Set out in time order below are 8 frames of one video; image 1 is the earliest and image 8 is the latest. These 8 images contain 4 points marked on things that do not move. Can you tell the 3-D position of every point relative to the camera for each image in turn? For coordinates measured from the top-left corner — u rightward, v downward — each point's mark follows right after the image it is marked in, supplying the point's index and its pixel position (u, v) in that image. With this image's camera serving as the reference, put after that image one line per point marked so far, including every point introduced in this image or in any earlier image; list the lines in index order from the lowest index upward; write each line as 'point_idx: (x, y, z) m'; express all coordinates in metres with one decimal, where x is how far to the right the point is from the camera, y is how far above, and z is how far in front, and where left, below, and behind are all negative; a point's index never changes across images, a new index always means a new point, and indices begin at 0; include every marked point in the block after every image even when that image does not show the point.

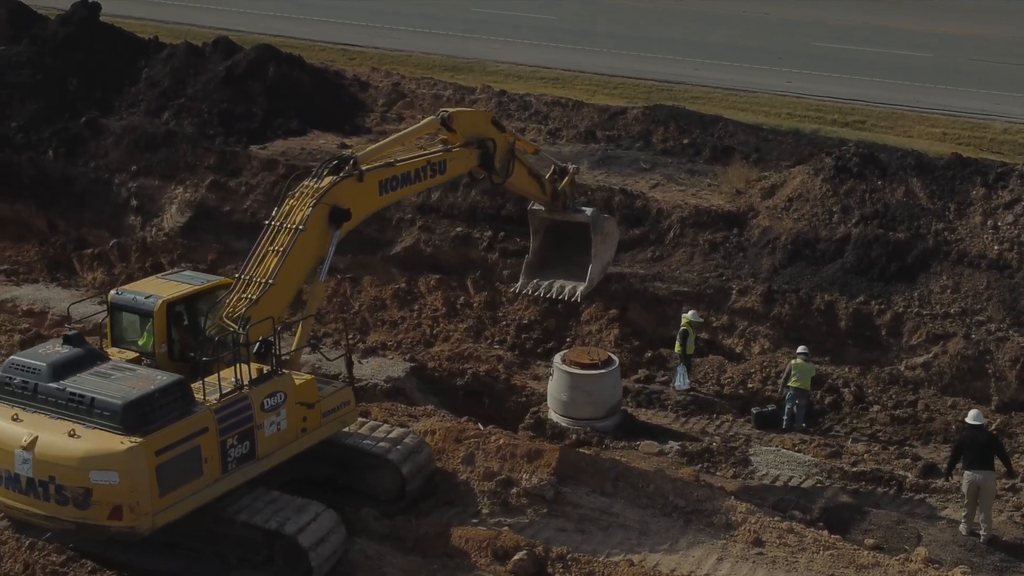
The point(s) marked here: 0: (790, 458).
0: (+2.6, -1.6, +10.9) m
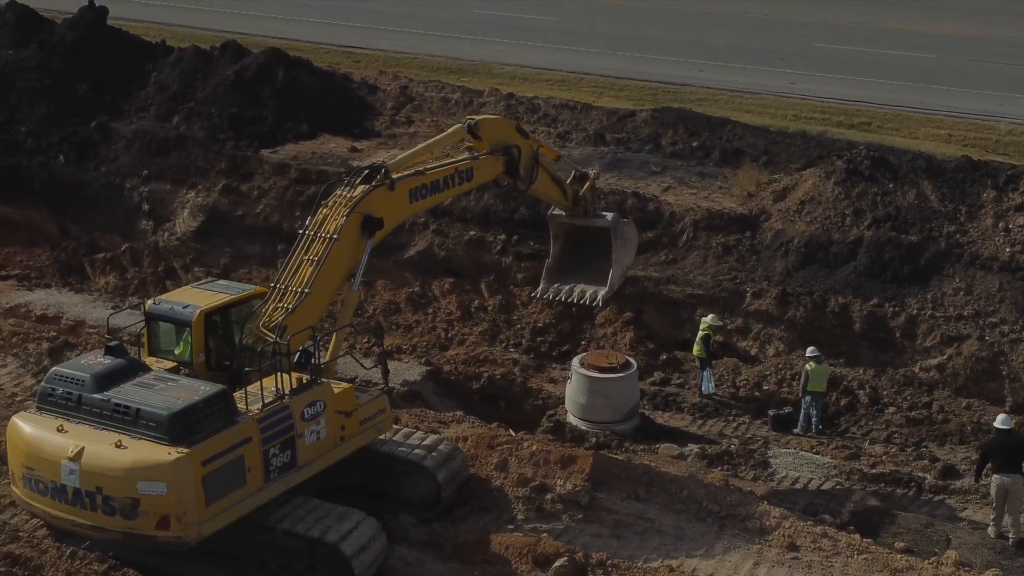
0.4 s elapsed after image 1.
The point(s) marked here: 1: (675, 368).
0: (+2.8, -1.6, +11.0) m
1: (+1.9, -0.9, +13.3) m
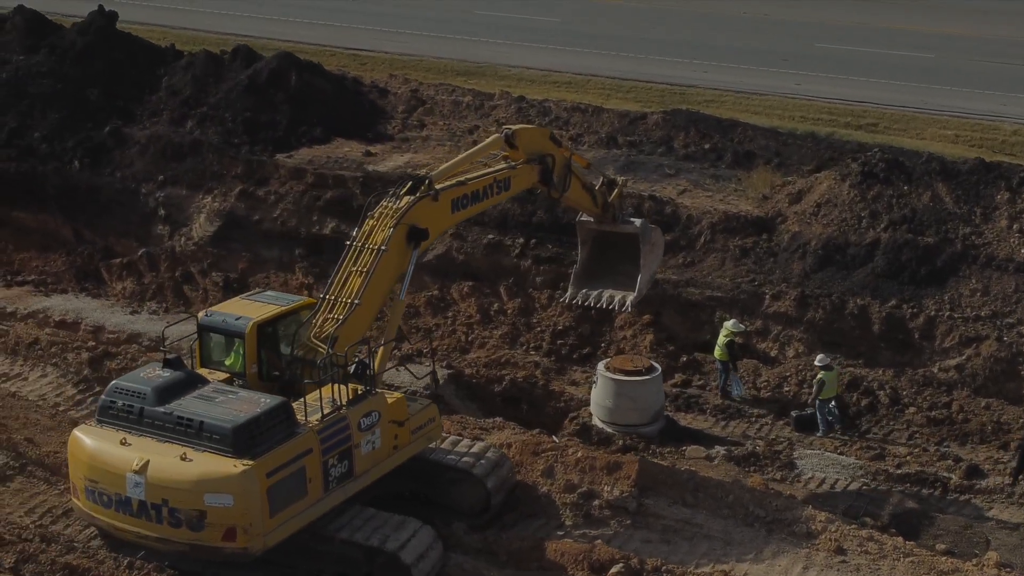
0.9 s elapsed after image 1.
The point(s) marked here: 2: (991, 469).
0: (+3.1, -1.6, +11.1) m
1: (+2.1, -0.9, +13.5) m
2: (+4.5, -1.7, +10.8) m
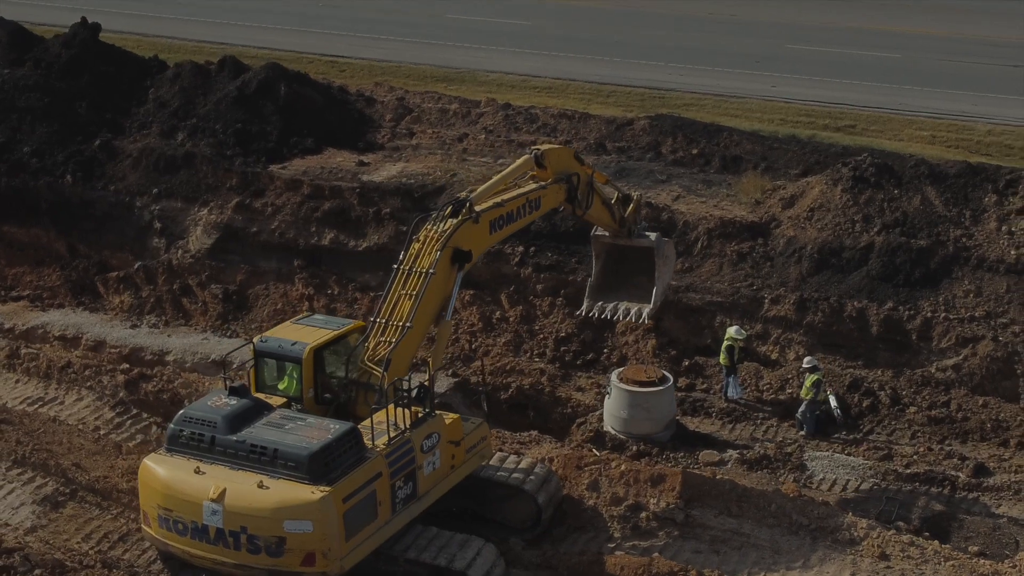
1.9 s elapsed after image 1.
0: (+3.2, -1.7, +11.4) m
1: (+2.2, -1.0, +13.7) m
2: (+4.7, -1.7, +11.2) m
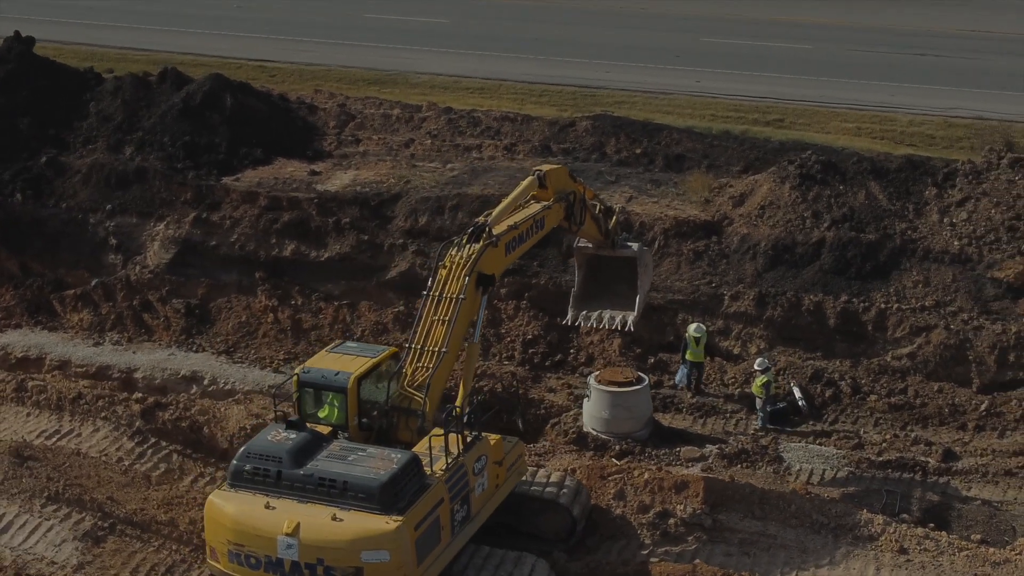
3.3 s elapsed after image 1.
0: (+3.1, -1.7, +12.0) m
1: (+1.9, -1.0, +14.2) m
2: (+4.6, -1.7, +11.9) m
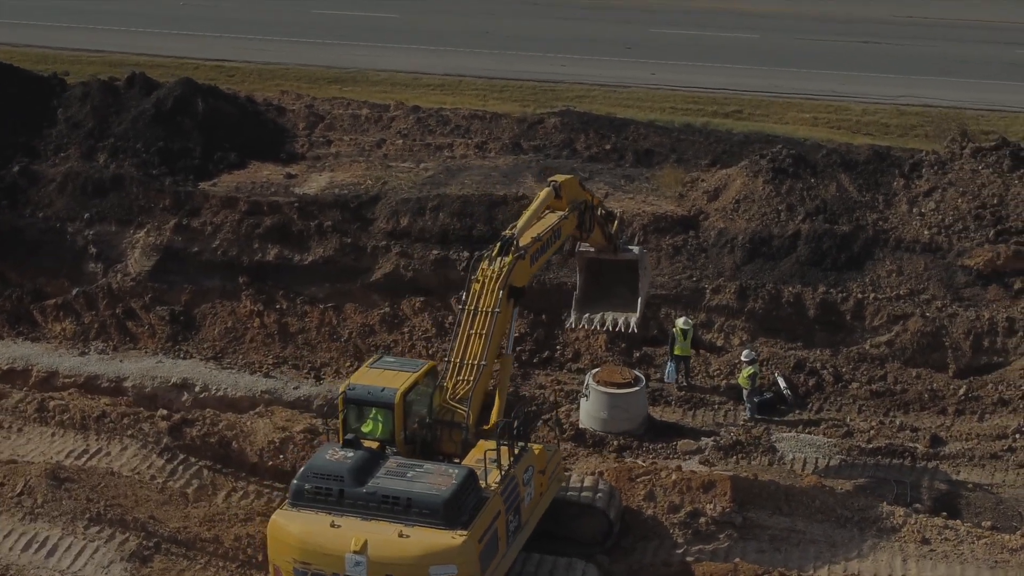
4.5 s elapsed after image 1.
0: (+3.2, -1.6, +12.4) m
1: (+1.7, -1.0, +14.6) m
2: (+4.6, -1.6, +12.4) m
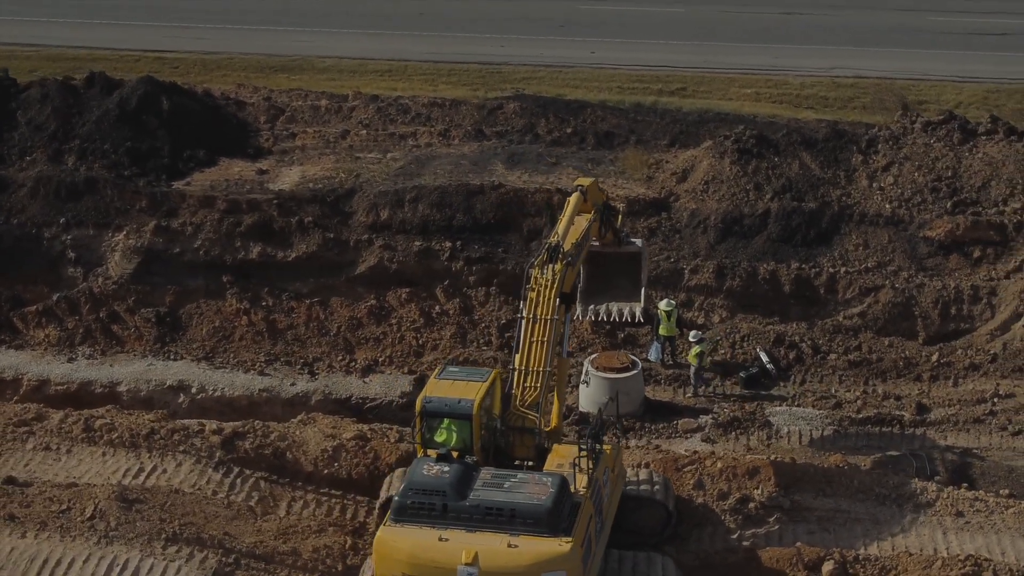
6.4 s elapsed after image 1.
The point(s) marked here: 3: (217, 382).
0: (+3.3, -1.4, +13.1) m
1: (+1.6, -0.7, +15.1) m
2: (+4.7, -1.3, +13.2) m
3: (-3.7, -1.2, +14.5) m
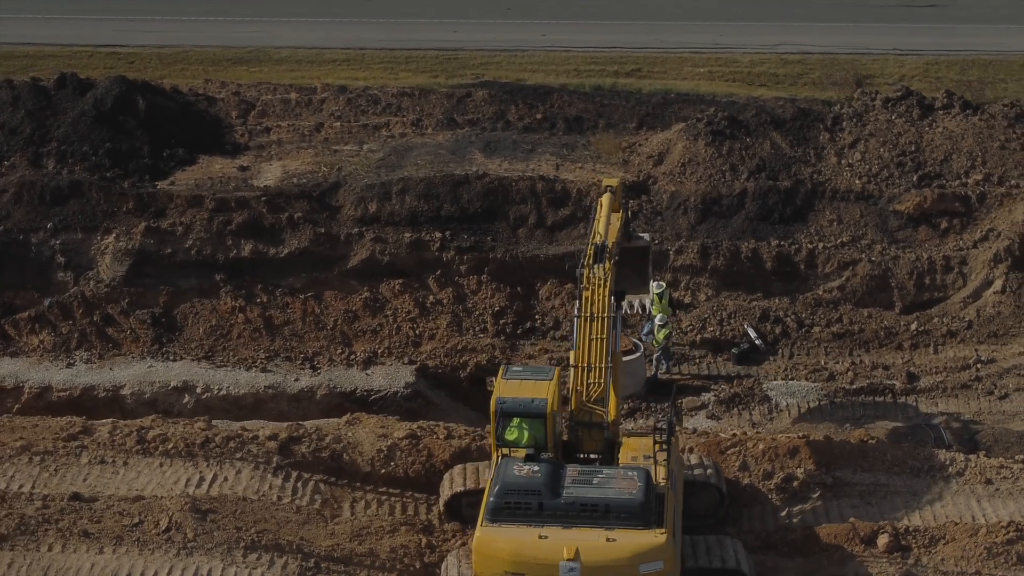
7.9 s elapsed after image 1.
0: (+3.4, -1.2, +13.8) m
1: (+1.6, -0.5, +15.6) m
2: (+4.8, -1.0, +14.0) m
3: (-3.6, -1.2, +14.7) m
